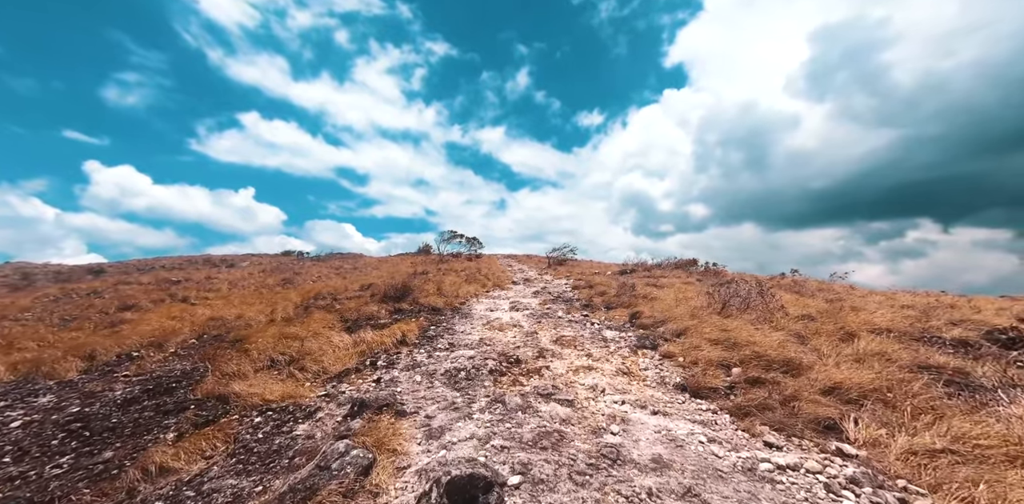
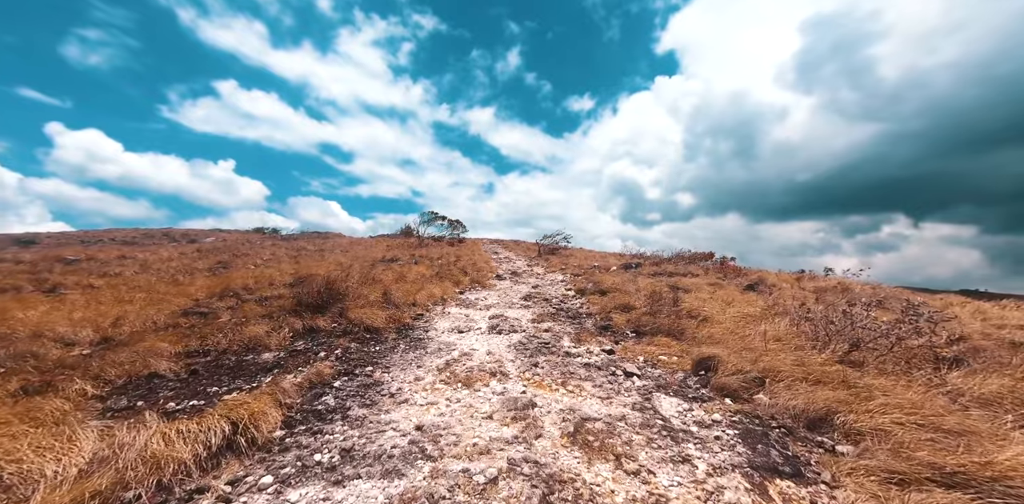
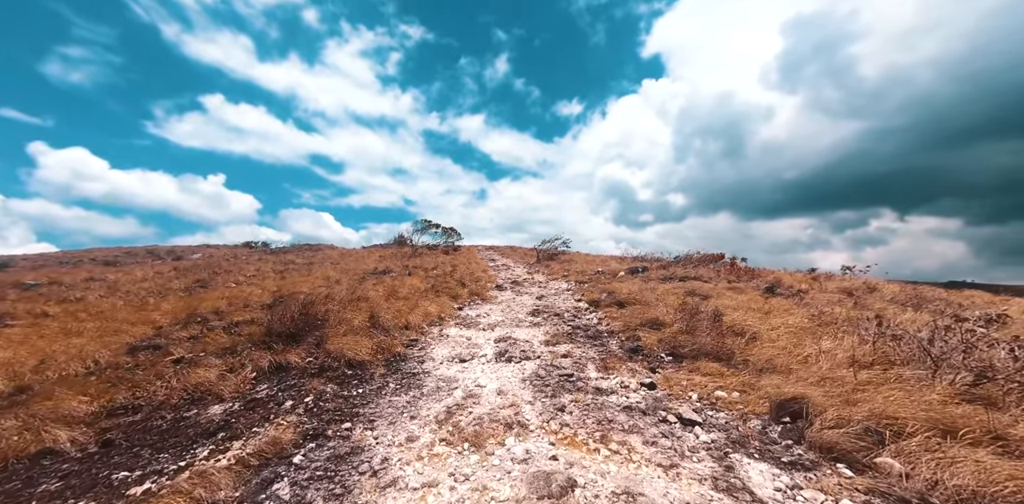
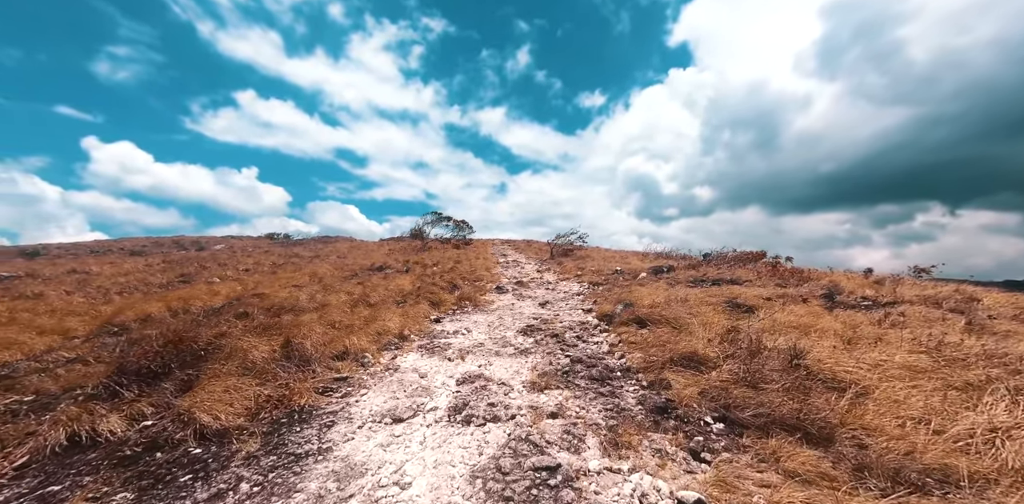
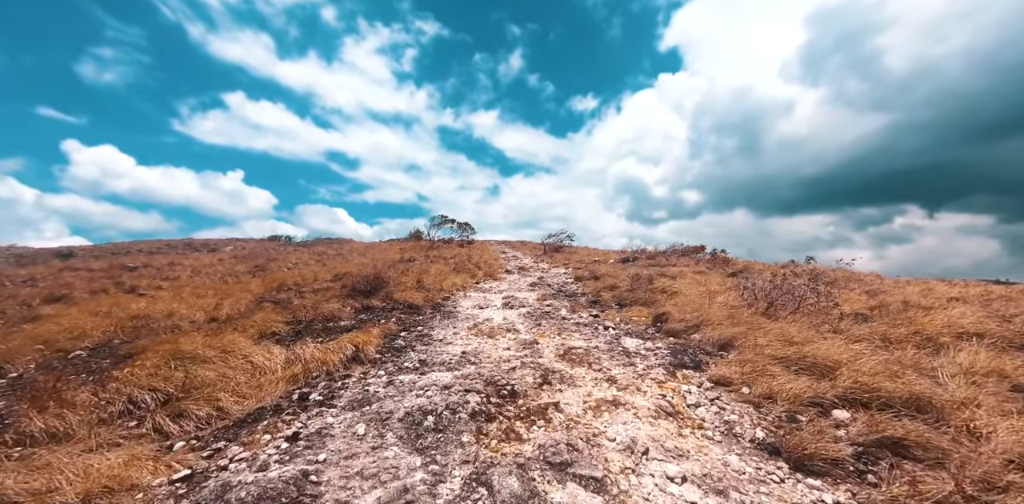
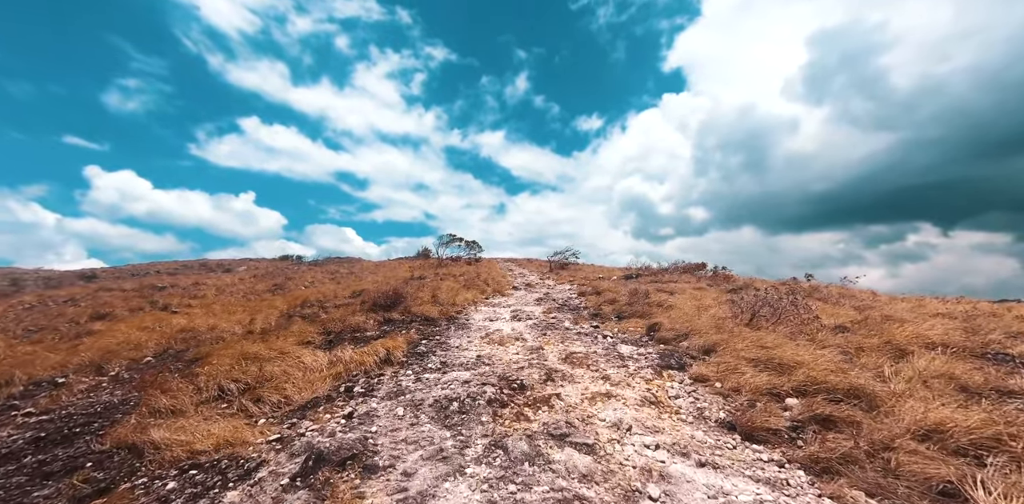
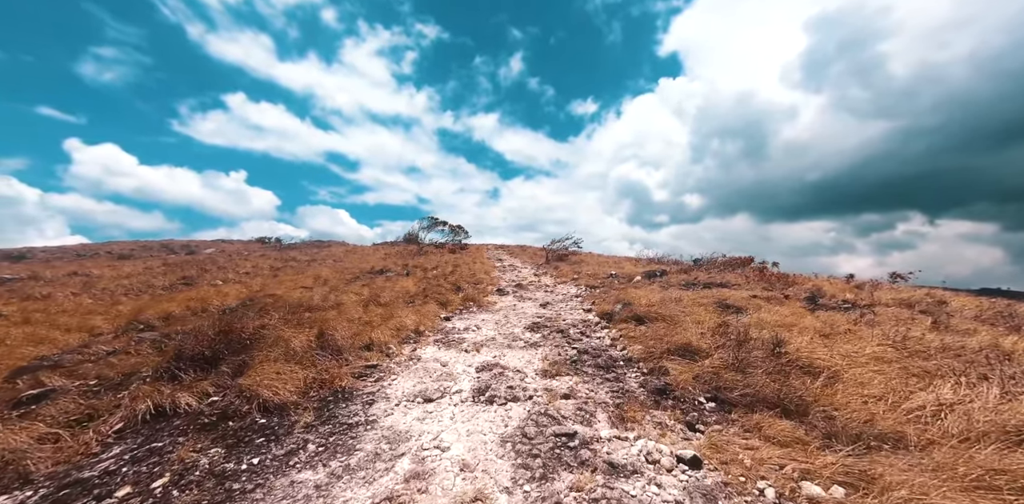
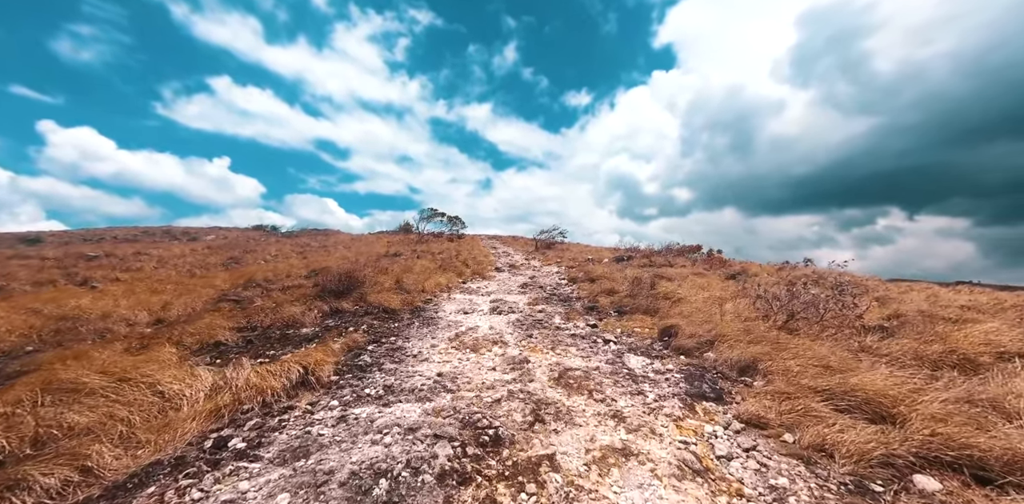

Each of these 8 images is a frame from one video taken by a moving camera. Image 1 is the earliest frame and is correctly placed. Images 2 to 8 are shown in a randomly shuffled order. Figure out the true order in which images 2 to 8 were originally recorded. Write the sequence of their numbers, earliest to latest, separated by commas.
6, 5, 8, 2, 3, 7, 4
